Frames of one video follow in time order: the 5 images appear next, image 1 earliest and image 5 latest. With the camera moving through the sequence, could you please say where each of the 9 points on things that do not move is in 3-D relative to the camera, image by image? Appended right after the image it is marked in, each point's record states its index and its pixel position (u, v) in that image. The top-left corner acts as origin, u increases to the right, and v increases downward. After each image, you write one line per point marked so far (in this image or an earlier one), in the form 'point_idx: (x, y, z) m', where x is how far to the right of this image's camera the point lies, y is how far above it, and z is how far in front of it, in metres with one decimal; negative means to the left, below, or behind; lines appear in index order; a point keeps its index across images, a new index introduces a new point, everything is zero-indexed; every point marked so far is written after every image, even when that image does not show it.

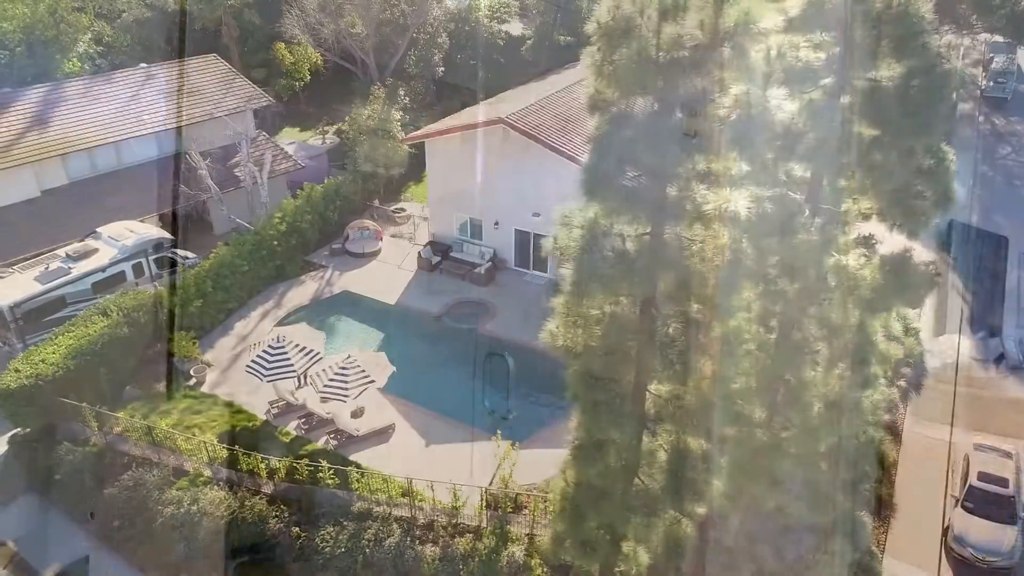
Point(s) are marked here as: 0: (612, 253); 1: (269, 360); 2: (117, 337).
0: (+1.4, +0.5, +10.0) m
1: (-6.1, -1.8, +18.1) m
2: (-10.4, -1.3, +19.2) m
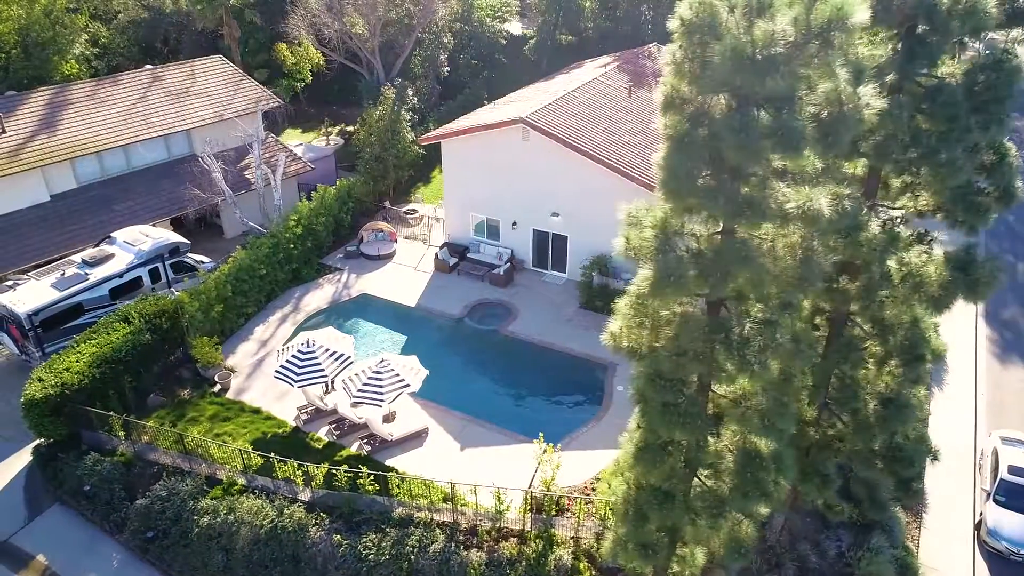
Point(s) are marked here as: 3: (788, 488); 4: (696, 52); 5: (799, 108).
0: (+2.4, +0.5, +9.9) m
1: (-5.2, -1.9, +17.8) m
2: (-9.6, -1.4, +18.8) m
3: (+4.3, -3.1, +11.2) m
4: (+2.2, +2.8, +8.8) m
5: (+3.5, +2.2, +8.8) m
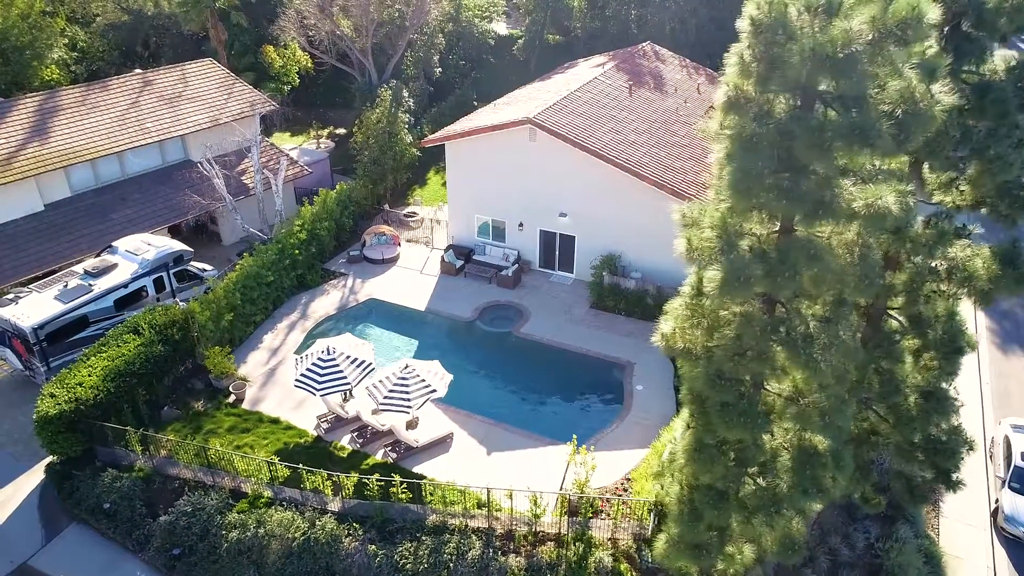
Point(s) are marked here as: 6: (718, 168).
0: (+3.2, +0.5, +9.9) m
1: (-4.6, -2.1, +17.5) m
2: (-9.0, -1.7, +18.3) m
3: (+5.2, -3.1, +11.3) m
4: (+3.1, +2.8, +8.8) m
5: (+4.4, +2.2, +8.9) m
6: (+2.9, +1.7, +10.0) m
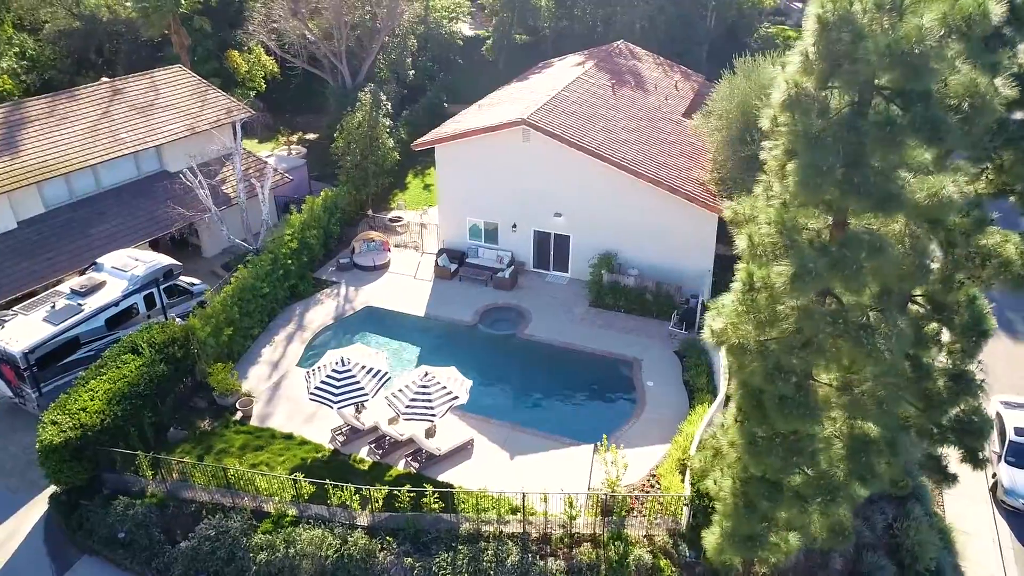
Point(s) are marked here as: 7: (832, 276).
0: (+4.1, +0.6, +10.1) m
1: (-4.1, -2.3, +17.1) m
2: (-8.6, -2.1, +17.6) m
3: (+6.1, -2.9, +11.6) m
4: (+4.0, +2.9, +8.9) m
5: (+5.2, +2.3, +9.1) m
6: (+3.7, +1.7, +10.2) m
7: (+4.3, +0.2, +9.8) m
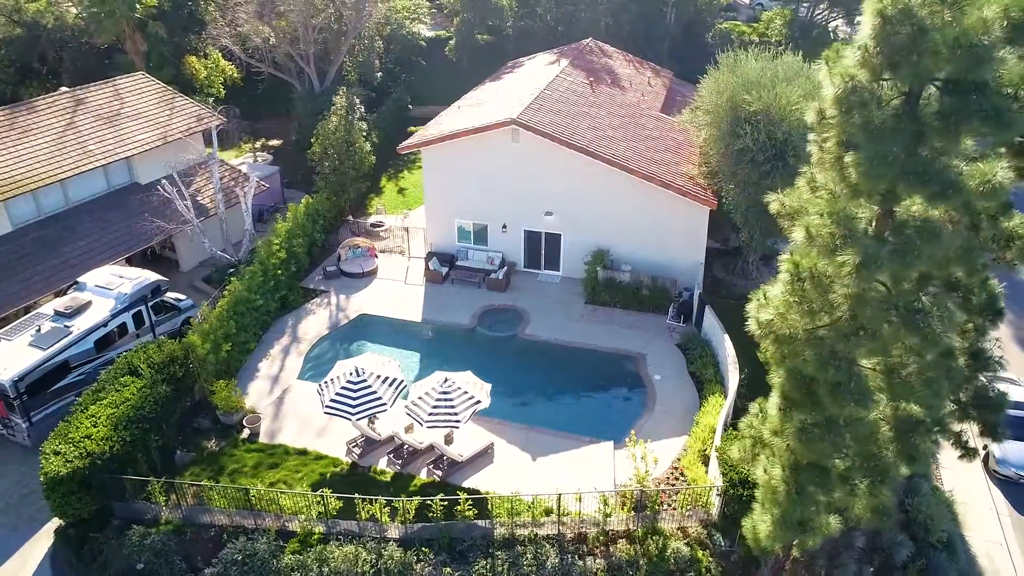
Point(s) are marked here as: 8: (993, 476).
0: (+5.0, +0.8, +10.3) m
1: (-3.6, -2.5, +16.7) m
2: (-8.2, -2.5, +16.8) m
3: (+7.0, -2.6, +12.0) m
4: (+4.8, +3.1, +9.1) m
5: (+6.1, +2.6, +9.4) m
6: (+4.5, +1.9, +10.4) m
7: (+5.2, +0.3, +10.1) m
8: (+12.9, -5.0, +19.3) m
